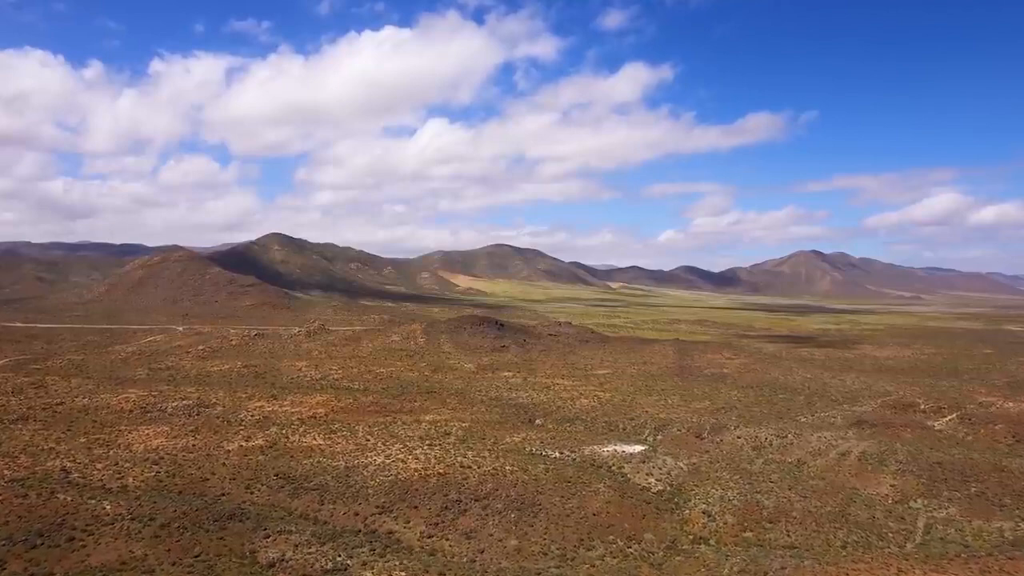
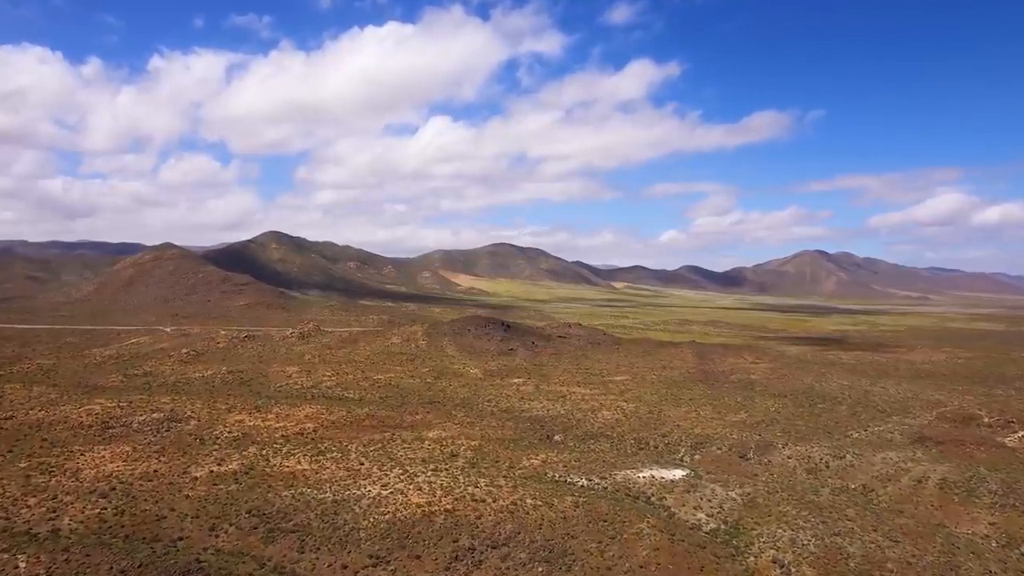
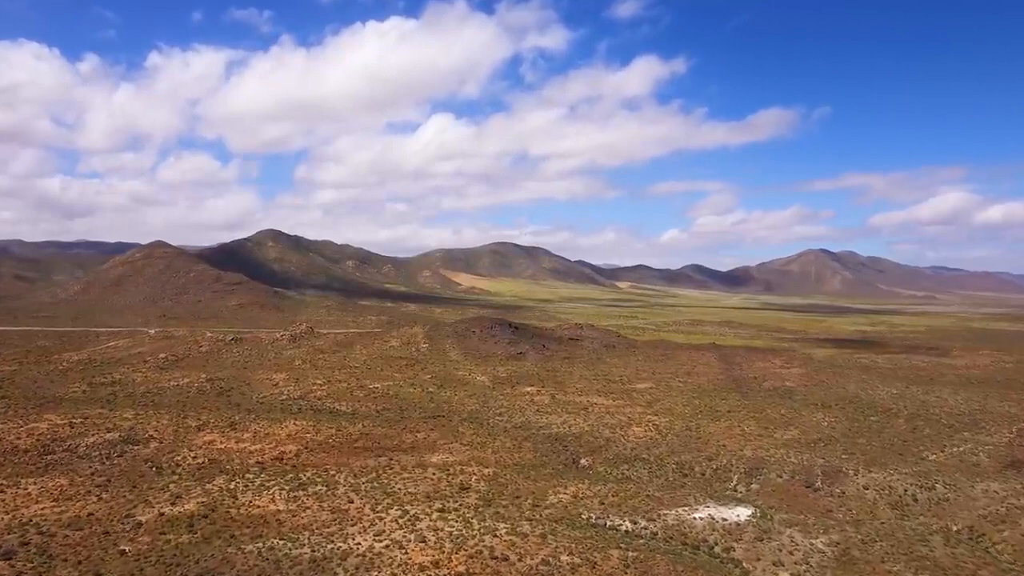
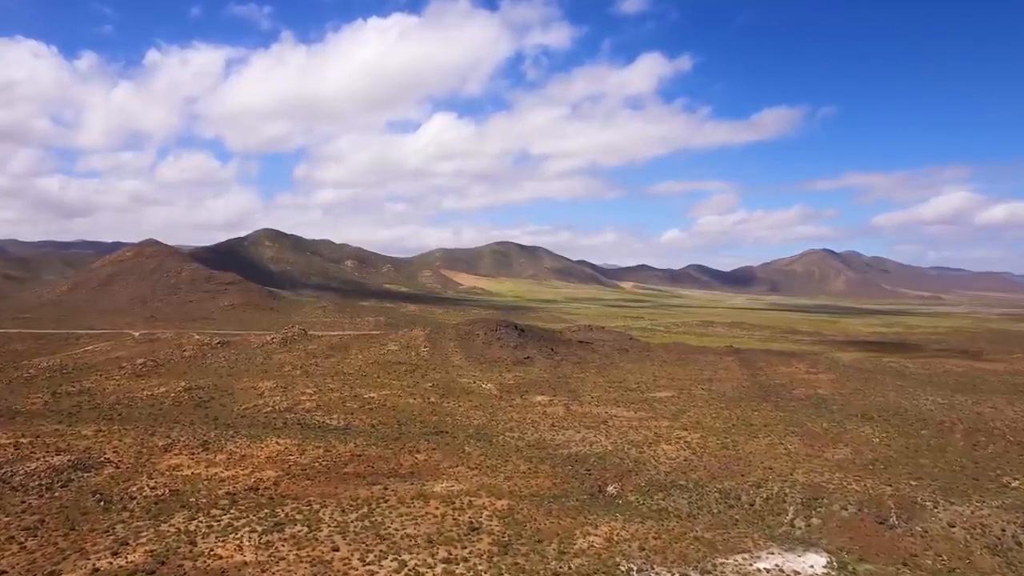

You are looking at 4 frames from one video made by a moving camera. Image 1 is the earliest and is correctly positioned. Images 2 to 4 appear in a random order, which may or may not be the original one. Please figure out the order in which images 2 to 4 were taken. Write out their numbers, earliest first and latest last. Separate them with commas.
2, 3, 4
